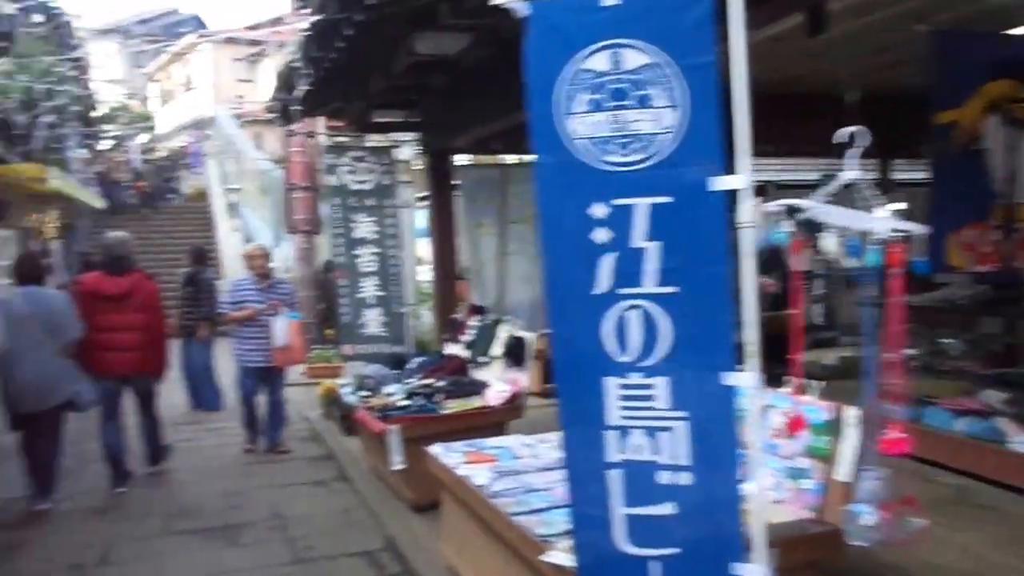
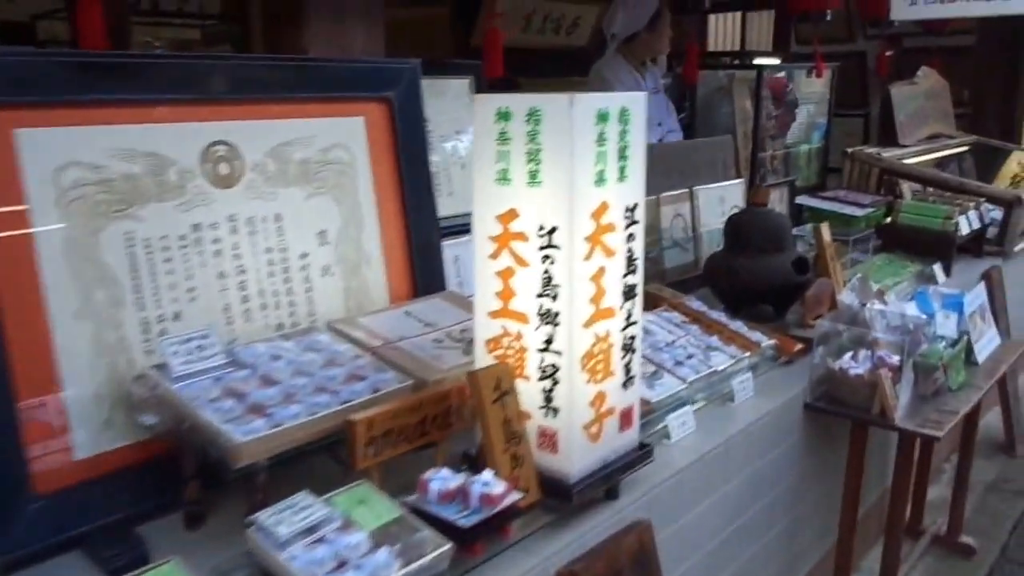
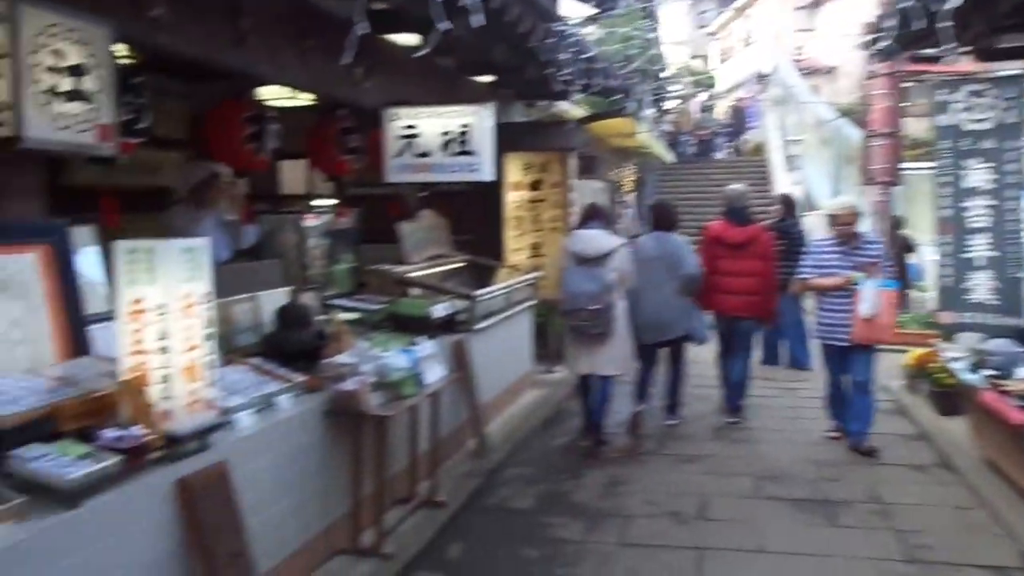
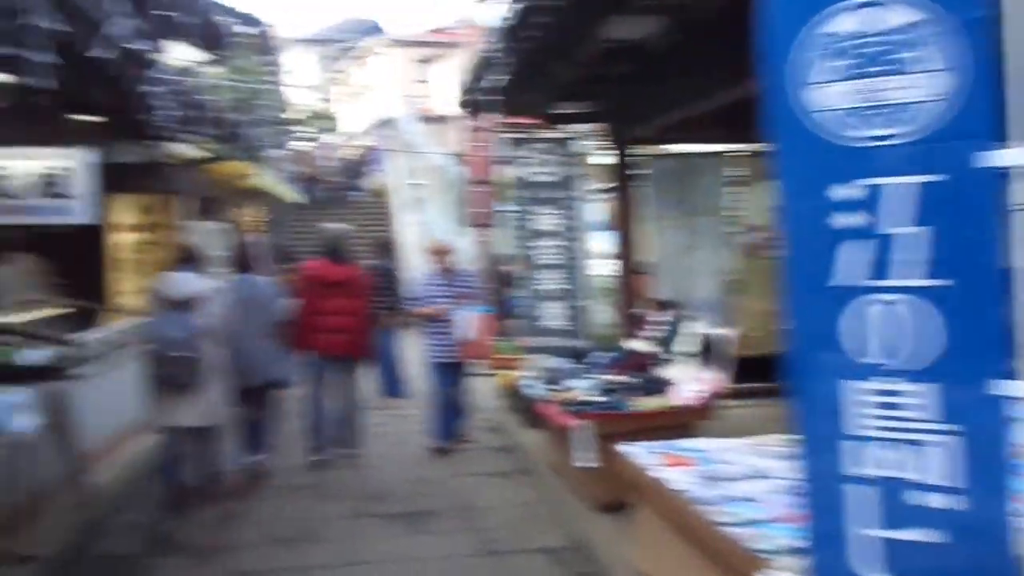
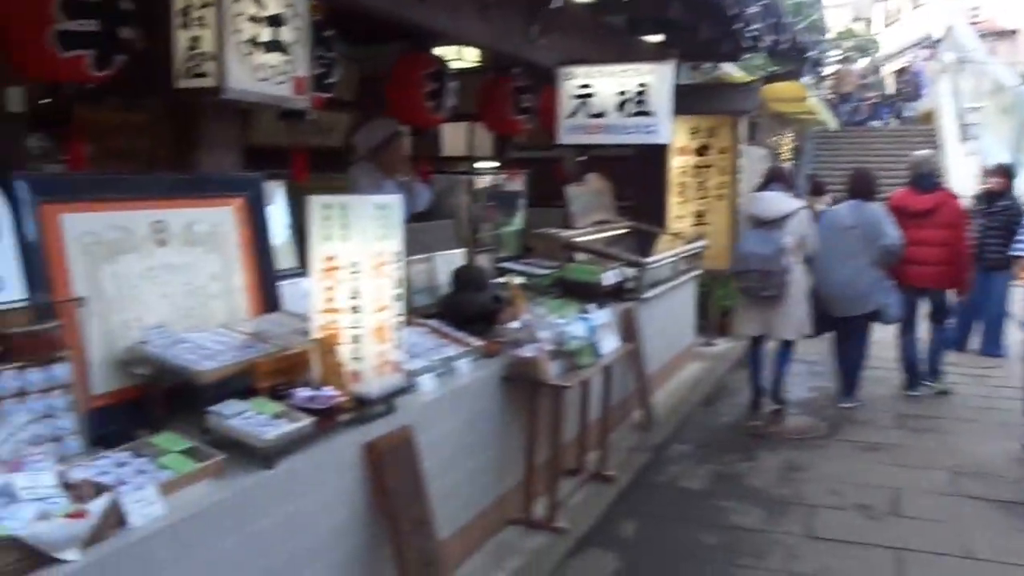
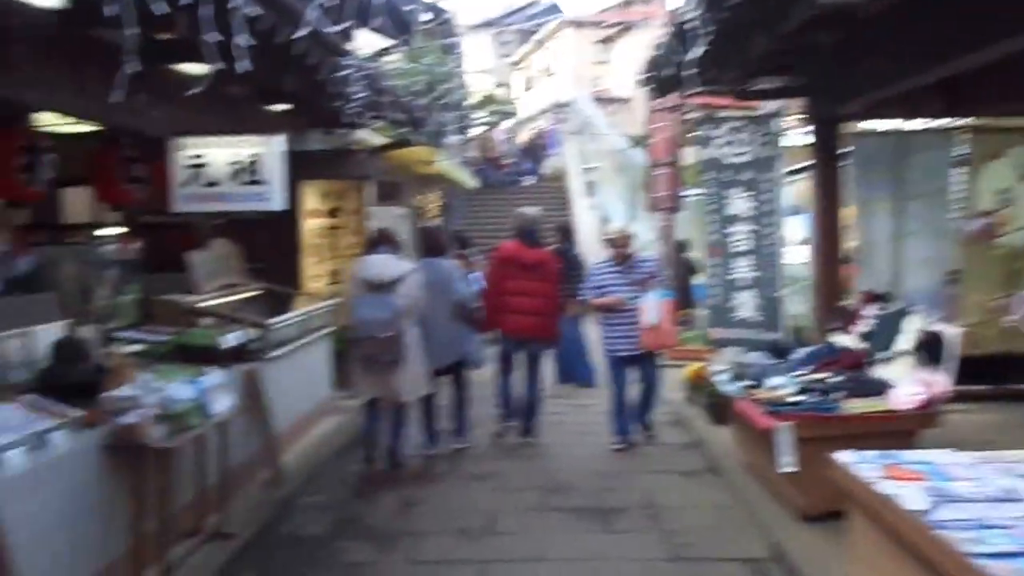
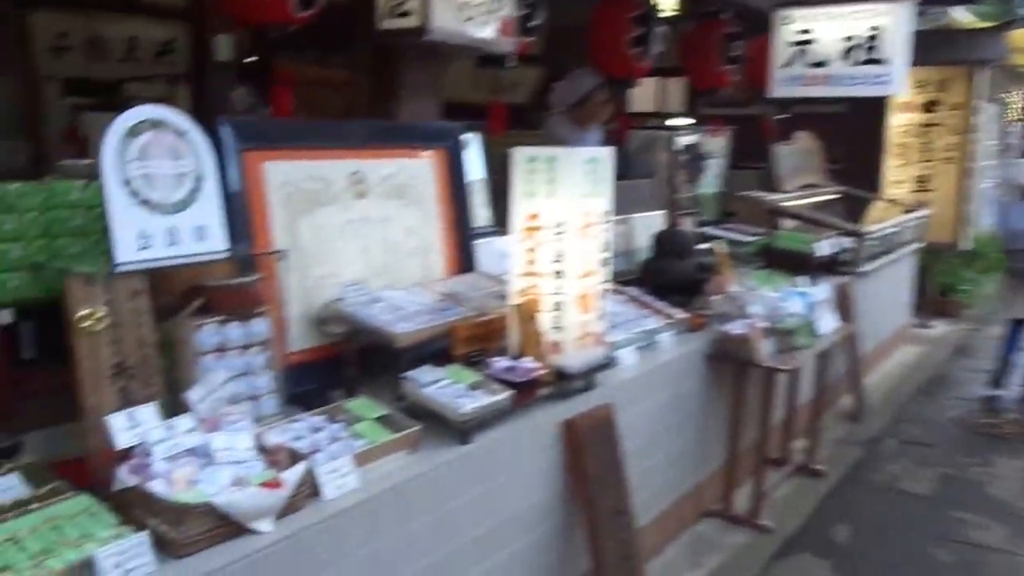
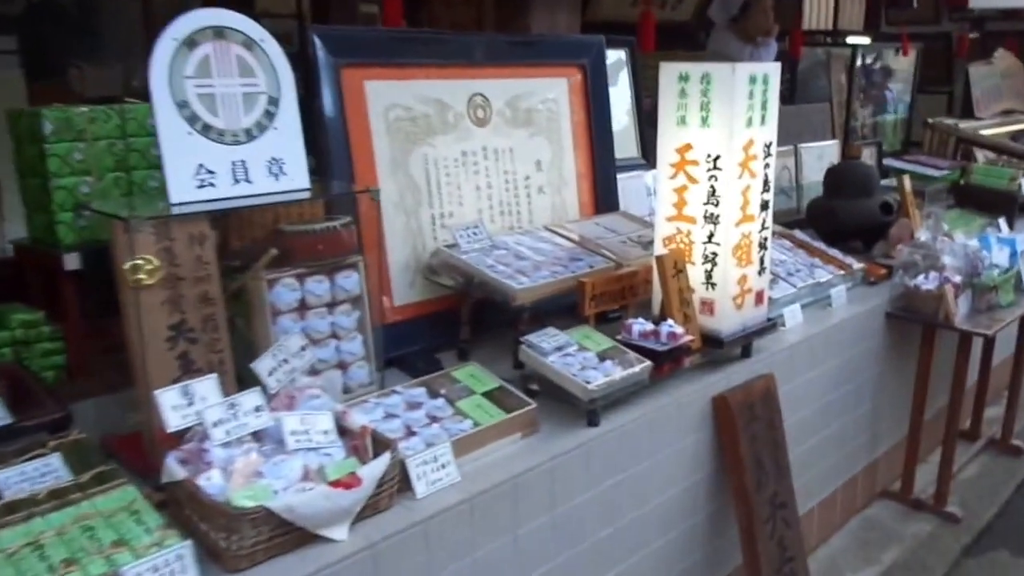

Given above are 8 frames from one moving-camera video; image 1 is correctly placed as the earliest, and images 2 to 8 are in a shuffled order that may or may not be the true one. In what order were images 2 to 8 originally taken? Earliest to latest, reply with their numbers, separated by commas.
4, 6, 3, 5, 7, 8, 2
